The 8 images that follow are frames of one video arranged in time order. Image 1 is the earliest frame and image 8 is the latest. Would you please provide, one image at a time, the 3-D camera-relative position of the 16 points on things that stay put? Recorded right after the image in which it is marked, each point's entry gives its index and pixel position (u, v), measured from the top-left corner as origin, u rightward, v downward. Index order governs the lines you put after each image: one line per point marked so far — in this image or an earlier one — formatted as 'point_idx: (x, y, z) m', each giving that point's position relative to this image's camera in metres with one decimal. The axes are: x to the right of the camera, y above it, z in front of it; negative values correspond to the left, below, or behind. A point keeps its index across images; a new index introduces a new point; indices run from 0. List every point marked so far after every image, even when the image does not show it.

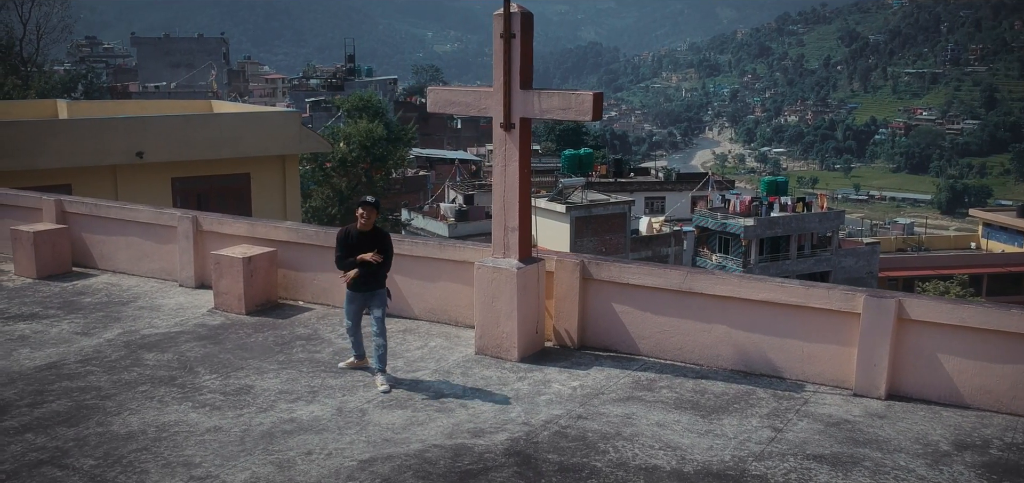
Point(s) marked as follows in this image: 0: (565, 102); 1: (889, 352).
0: (+0.3, +0.9, +6.2) m
1: (+2.2, -0.7, +5.9) m
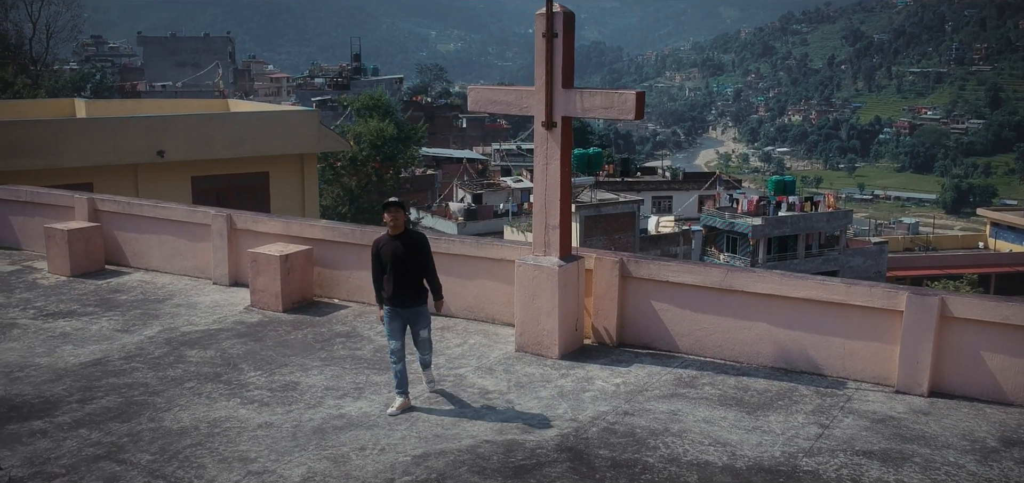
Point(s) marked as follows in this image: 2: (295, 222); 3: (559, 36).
0: (+0.6, +0.9, +6.2) m
1: (+2.5, -0.6, +6.0) m
2: (-1.8, +0.2, +8.3) m
3: (+0.3, +1.3, +6.5) m
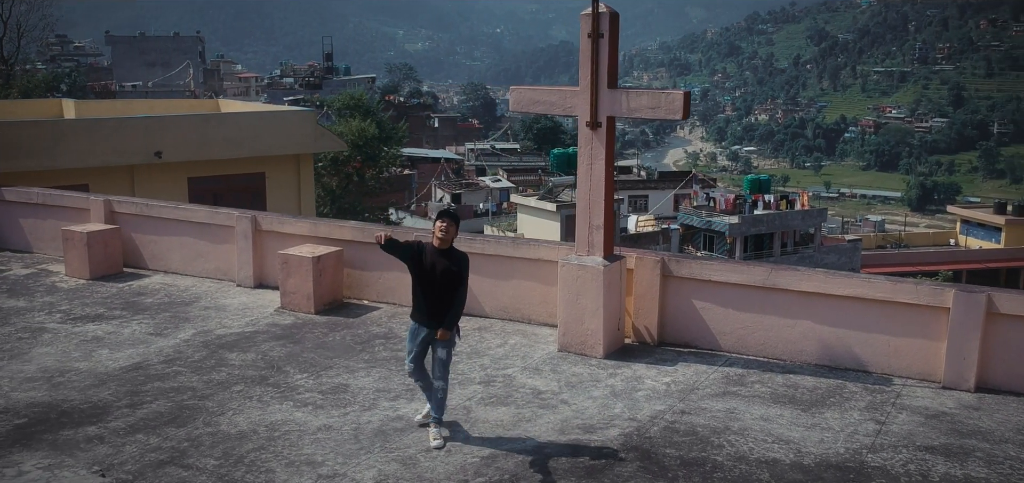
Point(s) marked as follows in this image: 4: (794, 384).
0: (+0.9, +0.9, +6.3) m
1: (+2.8, -0.6, +6.1) m
2: (-1.6, +0.2, +8.3) m
3: (+0.6, +1.3, +6.5) m
4: (+1.8, -0.9, +6.3) m
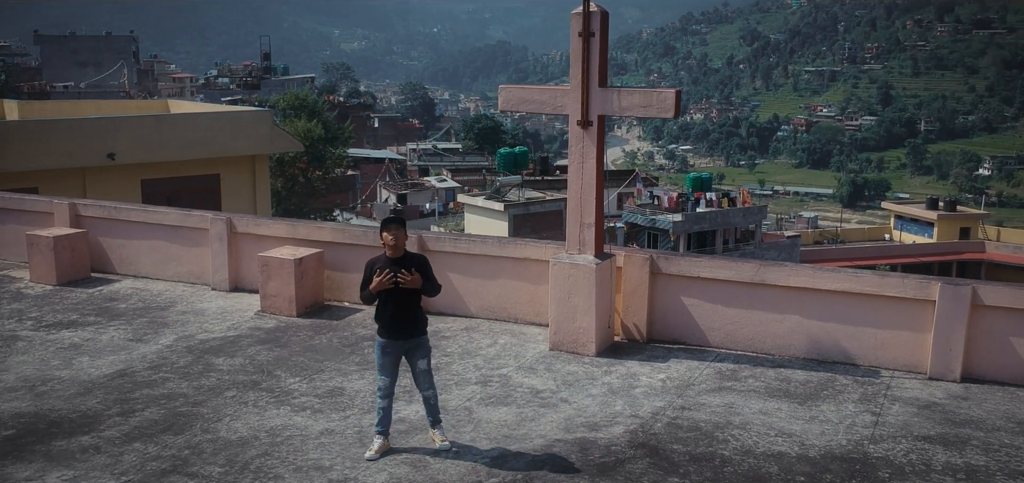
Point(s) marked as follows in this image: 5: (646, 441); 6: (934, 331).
0: (+0.9, +0.9, +6.3) m
1: (+2.8, -0.6, +6.2) m
2: (-1.7, +0.1, +8.2) m
3: (+0.5, +1.3, +6.5) m
4: (+1.8, -0.9, +6.4) m
5: (+0.7, -1.1, +5.4) m
6: (+2.7, -0.6, +6.3) m
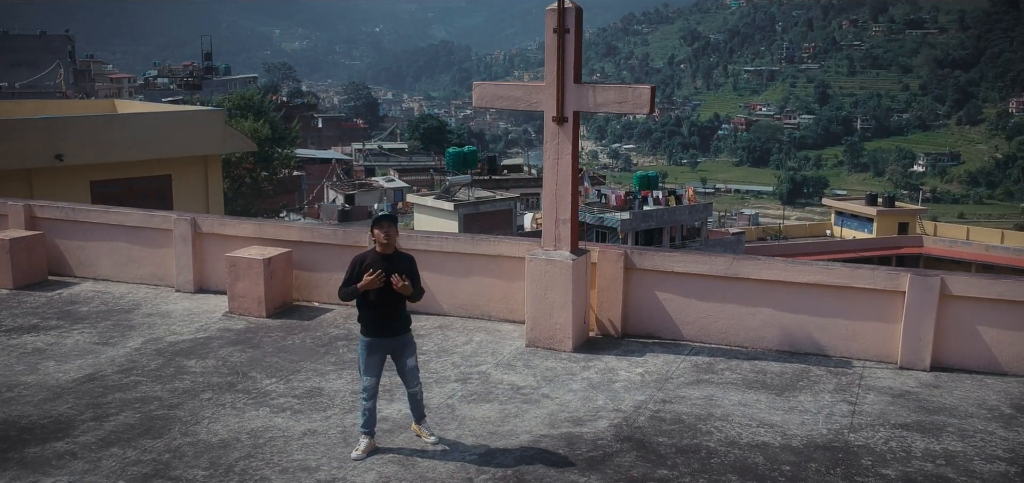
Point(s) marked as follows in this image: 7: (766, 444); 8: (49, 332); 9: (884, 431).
0: (+0.7, +0.9, +6.3) m
1: (+2.7, -0.5, +6.4) m
2: (-2.0, +0.1, +8.0) m
3: (+0.4, +1.4, +6.5) m
4: (+1.6, -0.8, +6.5) m
5: (+0.6, -1.0, +5.4) m
6: (+2.5, -0.5, +6.5) m
7: (+1.3, -1.1, +5.3) m
8: (-3.4, -0.7, +7.2) m
9: (+2.0, -1.0, +5.5) m
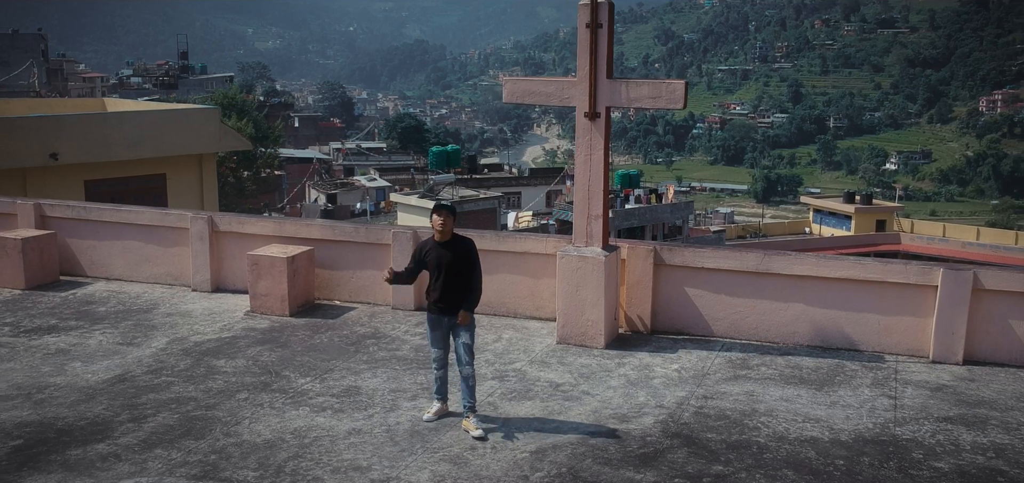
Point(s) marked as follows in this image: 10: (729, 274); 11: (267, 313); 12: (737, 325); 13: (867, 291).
0: (+0.9, +1.0, +6.3) m
1: (+2.9, -0.5, +6.4) m
2: (-1.8, +0.2, +8.0) m
3: (+0.6, +1.4, +6.5) m
4: (+1.9, -0.8, +6.5) m
5: (+0.9, -1.0, +5.4) m
6: (+2.8, -0.5, +6.5) m
7: (+1.6, -1.0, +5.3) m
8: (-3.2, -0.6, +7.1) m
9: (+2.3, -1.0, +5.5) m
10: (+1.5, -0.2, +7.0) m
11: (-1.9, -0.5, +7.6) m
12: (+1.6, -0.6, +7.0) m
13: (+2.4, -0.3, +6.7) m
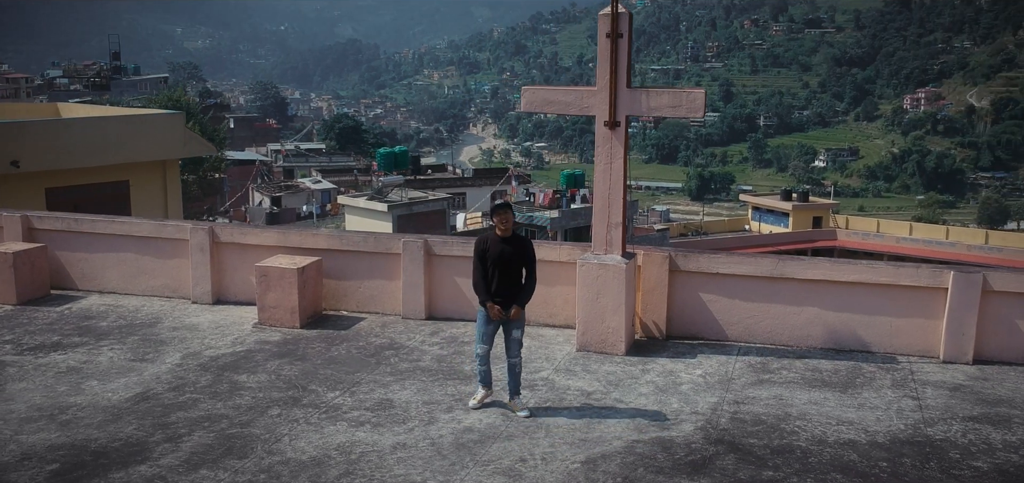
0: (+1.1, +0.9, +6.4) m
1: (+3.1, -0.5, +6.6) m
2: (-1.7, +0.1, +7.9) m
3: (+0.7, +1.3, +6.5) m
4: (+2.0, -0.8, +6.6) m
5: (+1.1, -1.1, +5.5) m
6: (+2.9, -0.5, +6.7) m
7: (+1.8, -1.1, +5.4) m
8: (-3.0, -0.7, +6.9) m
9: (+2.5, -1.0, +5.7) m
10: (+1.6, -0.3, +7.1) m
11: (-1.8, -0.6, +7.5) m
12: (+1.7, -0.6, +7.1) m
13: (+2.5, -0.4, +6.9) m
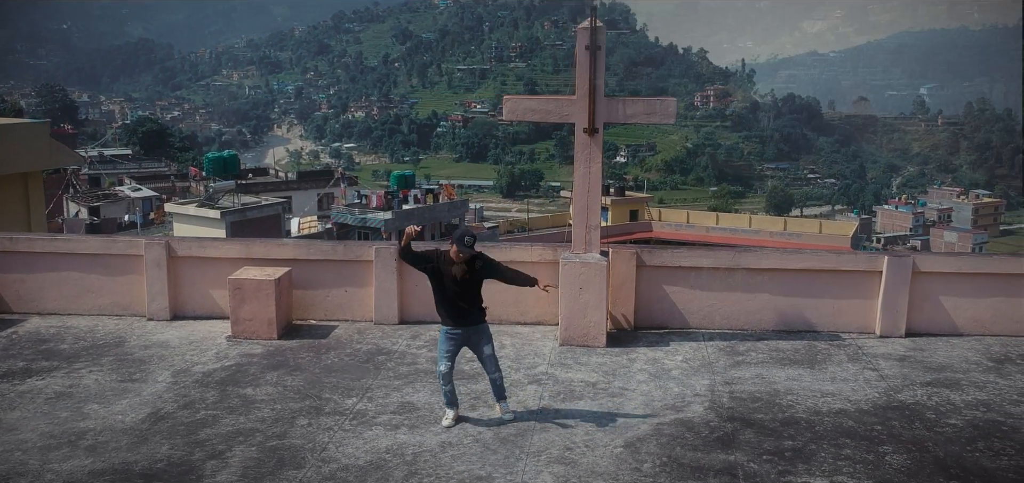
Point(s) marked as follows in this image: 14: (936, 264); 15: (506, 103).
0: (+1.0, +0.9, +6.9) m
1: (+3.0, -0.4, +7.5) m
2: (-2.0, 0.0, +7.8) m
3: (+0.6, +1.4, +7.0) m
4: (+1.9, -0.8, +7.3) m
5: (+1.3, -1.0, +6.0) m
6: (+2.8, -0.4, +7.6) m
7: (+2.0, -1.0, +6.1) m
8: (-3.1, -0.9, +6.6) m
9: (+2.6, -1.0, +6.5) m
10: (+1.5, -0.2, +7.7) m
11: (-1.9, -0.7, +7.4) m
12: (+1.5, -0.6, +7.7) m
13: (+2.4, -0.3, +7.6) m
14: (+3.1, -0.2, +7.4) m
15: (-0.1, +1.0, +7.2) m
